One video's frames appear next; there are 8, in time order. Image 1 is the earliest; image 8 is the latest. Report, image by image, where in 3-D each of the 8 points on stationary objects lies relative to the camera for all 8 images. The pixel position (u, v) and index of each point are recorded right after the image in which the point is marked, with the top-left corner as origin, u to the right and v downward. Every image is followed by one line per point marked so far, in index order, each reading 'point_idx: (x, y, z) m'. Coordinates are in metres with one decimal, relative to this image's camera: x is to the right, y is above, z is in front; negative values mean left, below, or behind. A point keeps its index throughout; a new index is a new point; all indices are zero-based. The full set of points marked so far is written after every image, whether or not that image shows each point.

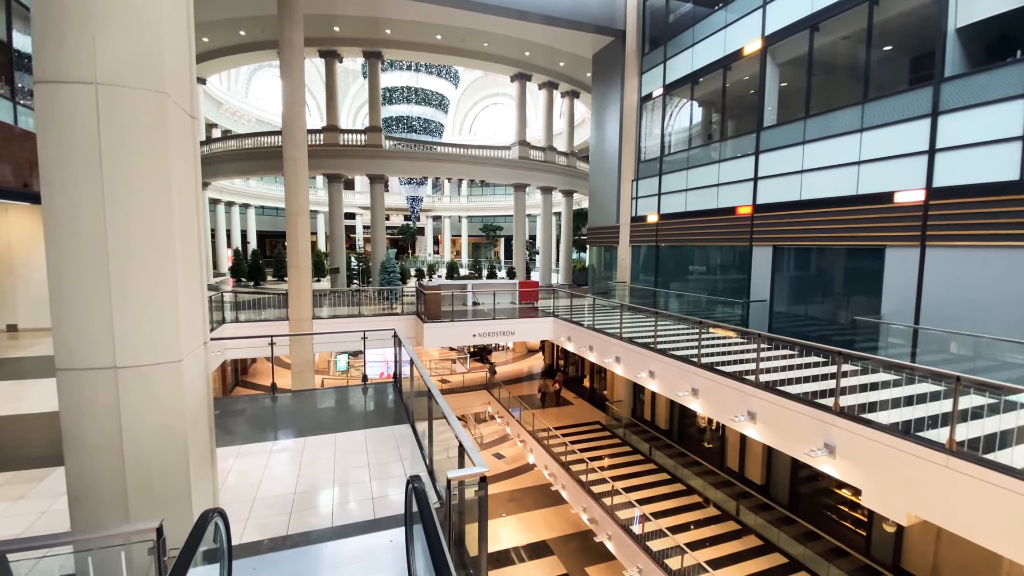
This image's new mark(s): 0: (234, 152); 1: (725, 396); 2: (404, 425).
0: (-9.8, +4.8, +16.6) m
1: (+3.3, -1.6, +7.2) m
2: (-1.2, -1.5, +5.4) m
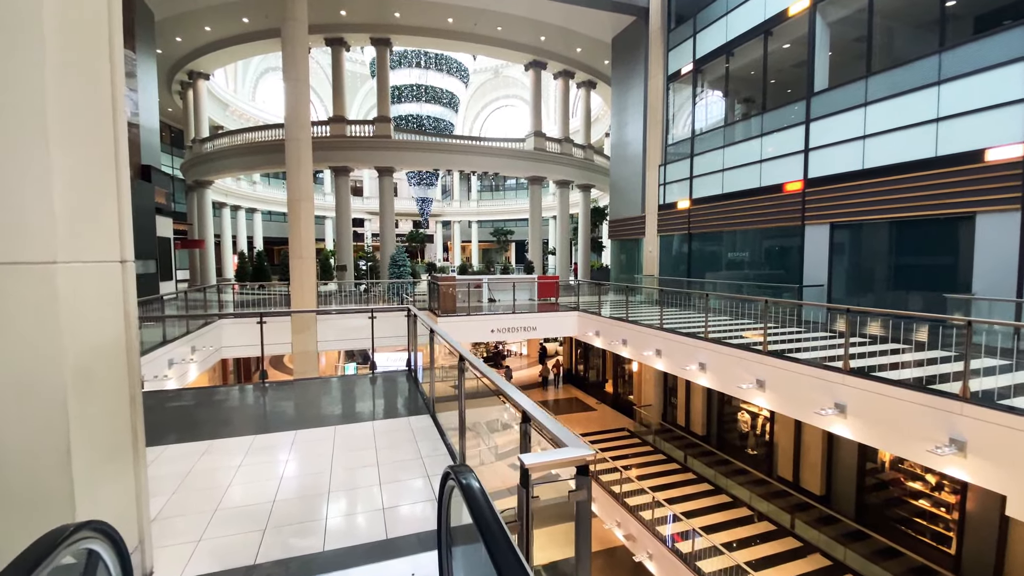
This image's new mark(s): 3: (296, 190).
0: (-9.3, +4.7, +15.8) m
1: (+3.7, -1.3, +6.1) m
2: (-0.8, -1.2, +4.3) m
3: (-5.1, +2.4, +11.2) m
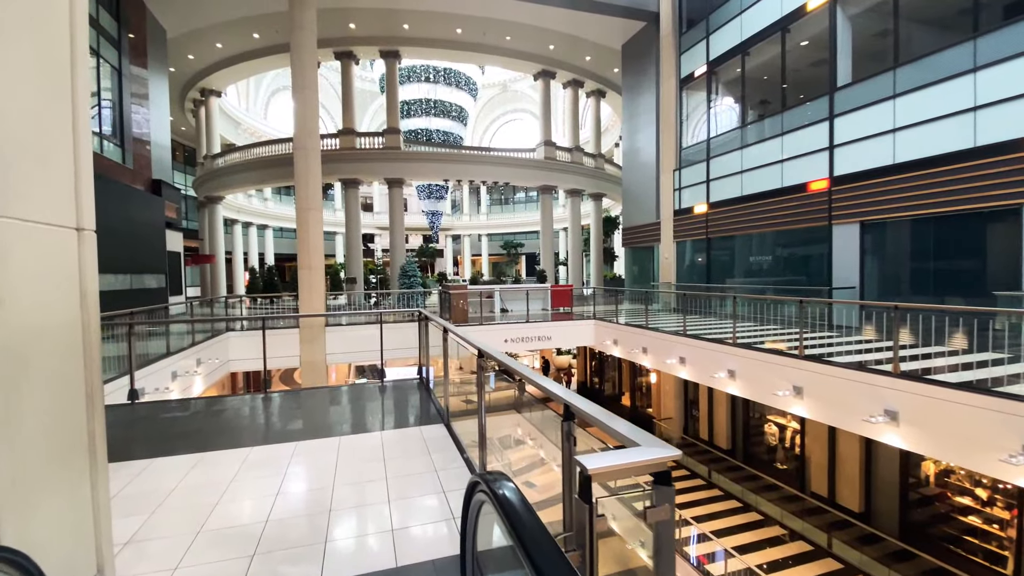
0: (-8.9, +4.2, +15.8) m
1: (+3.9, -1.2, +5.6) m
2: (-0.6, -1.2, +4.0) m
3: (-4.9, +2.1, +11.1) m
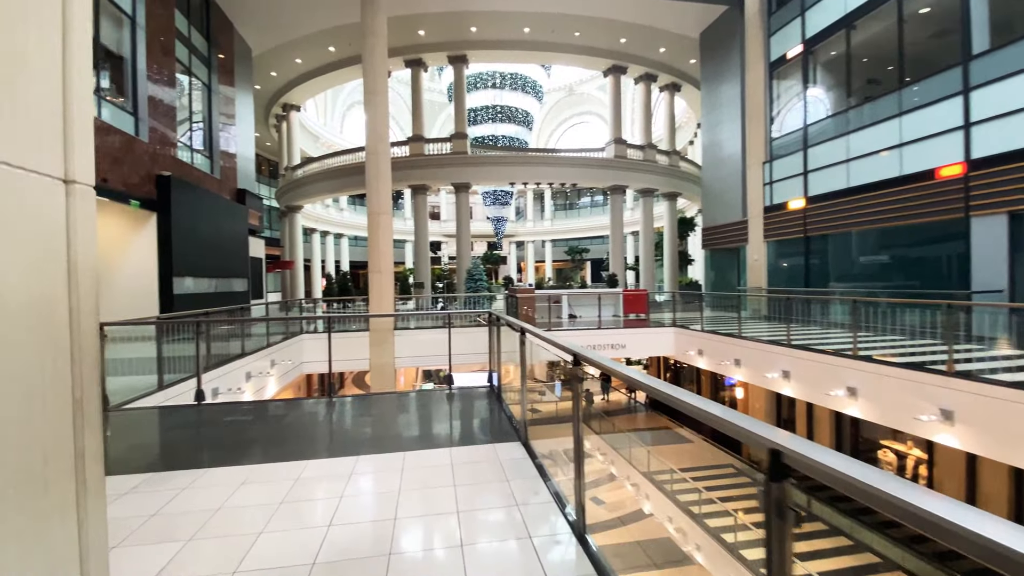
0: (-6.6, +4.1, +16.4) m
1: (+4.8, -1.2, +4.5) m
2: (0.0, -1.1, +3.5) m
3: (-3.2, +2.0, +11.1) m
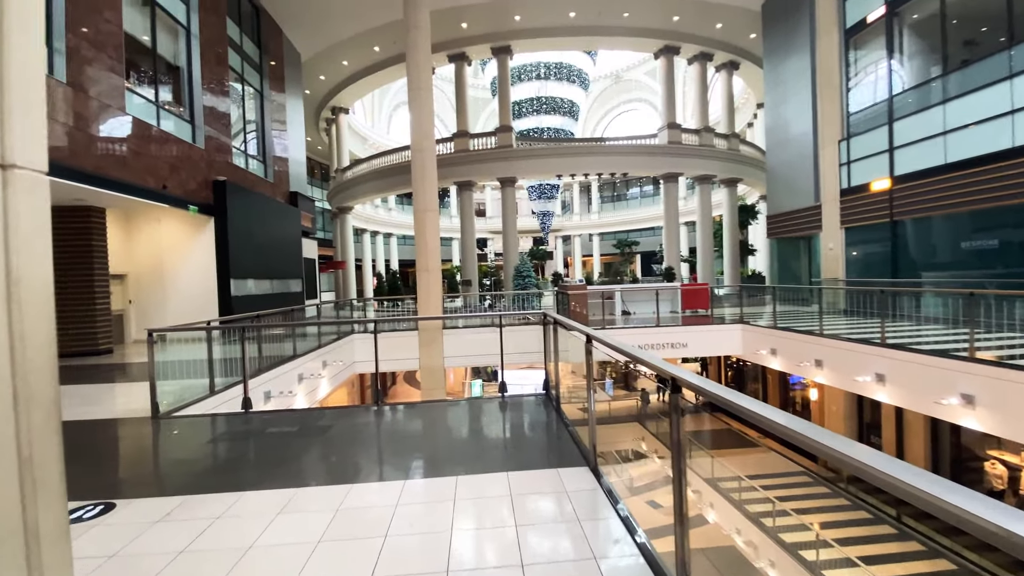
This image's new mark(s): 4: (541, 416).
0: (-5.0, +4.1, +16.6) m
1: (+5.3, -1.2, +3.6) m
2: (+0.4, -1.1, +3.1) m
3: (-2.1, +2.0, +11.0) m
4: (+0.3, -1.2, +4.3) m
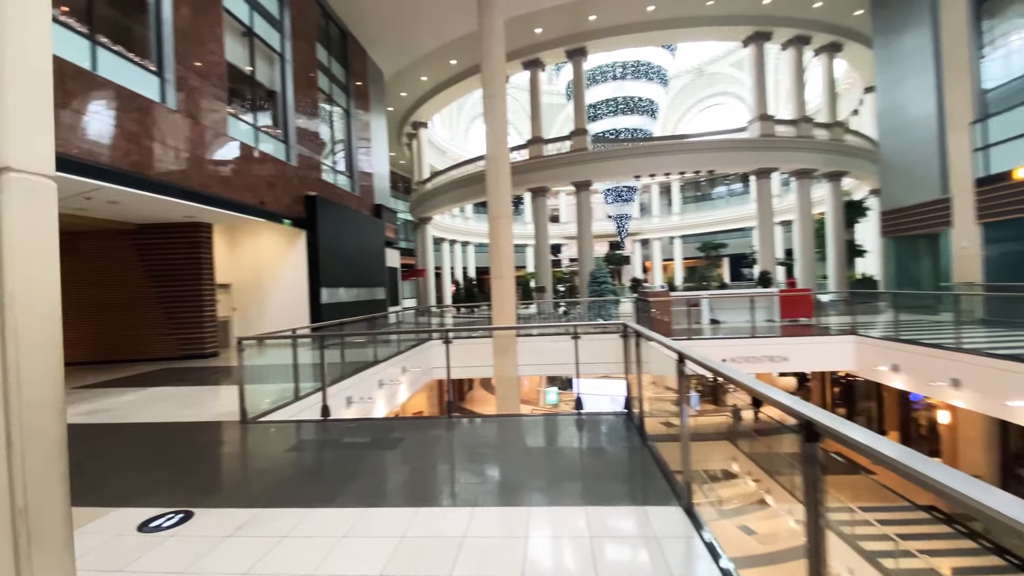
0: (-2.3, +3.8, +17.0) m
1: (+5.7, -1.2, +2.5) m
2: (+0.9, -1.2, +2.7) m
3: (-0.3, +1.9, +11.0) m
4: (+0.9, -1.2, +3.9) m
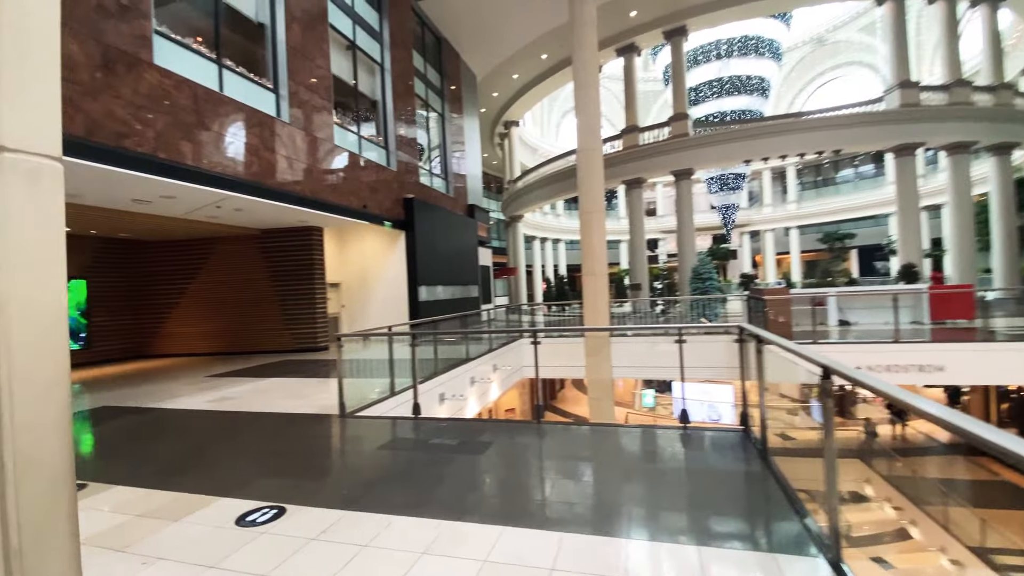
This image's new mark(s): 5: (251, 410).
0: (+1.0, +3.9, +16.9) m
1: (+6.1, -1.1, +1.1) m
2: (+1.4, -1.2, +2.2) m
3: (+1.8, +1.9, +10.6) m
4: (+1.6, -1.2, +3.4) m
5: (-2.8, -1.3, +5.1) m
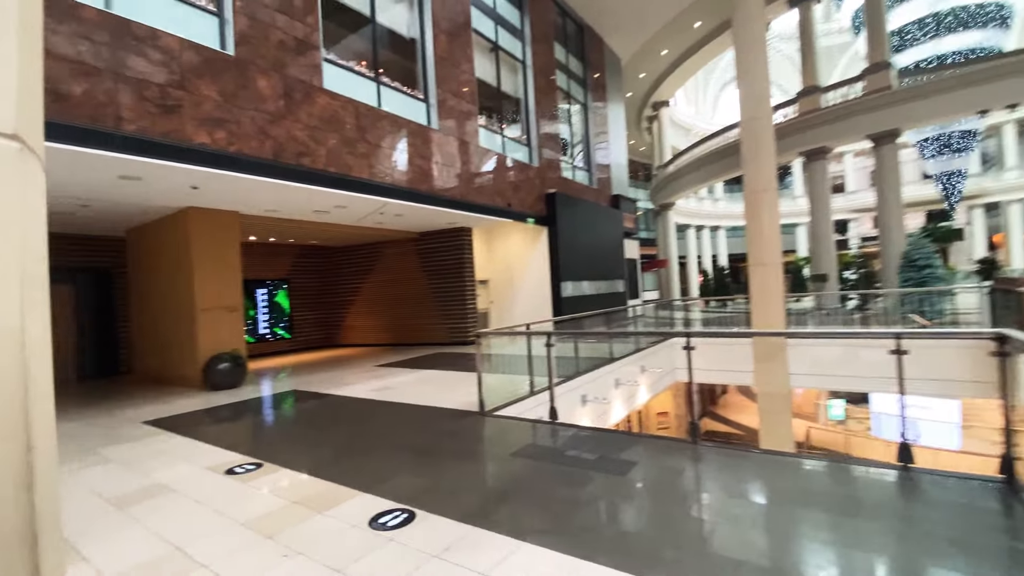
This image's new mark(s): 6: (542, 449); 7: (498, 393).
0: (+6.0, +4.1, +15.4) m
1: (+6.0, -1.1, -1.2) m
2: (+1.9, -1.1, +1.4) m
3: (+4.8, +2.1, +9.2) m
4: (+2.5, -1.2, +2.4) m
5: (-1.2, -1.3, +5.4) m
6: (+0.2, -1.2, +3.5) m
7: (-0.1, -1.2, +5.1) m
